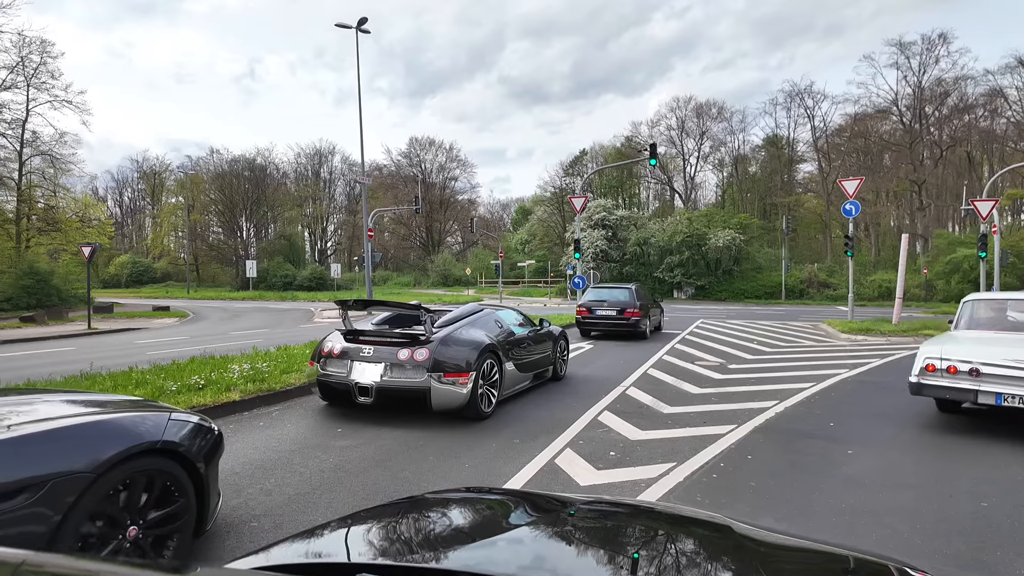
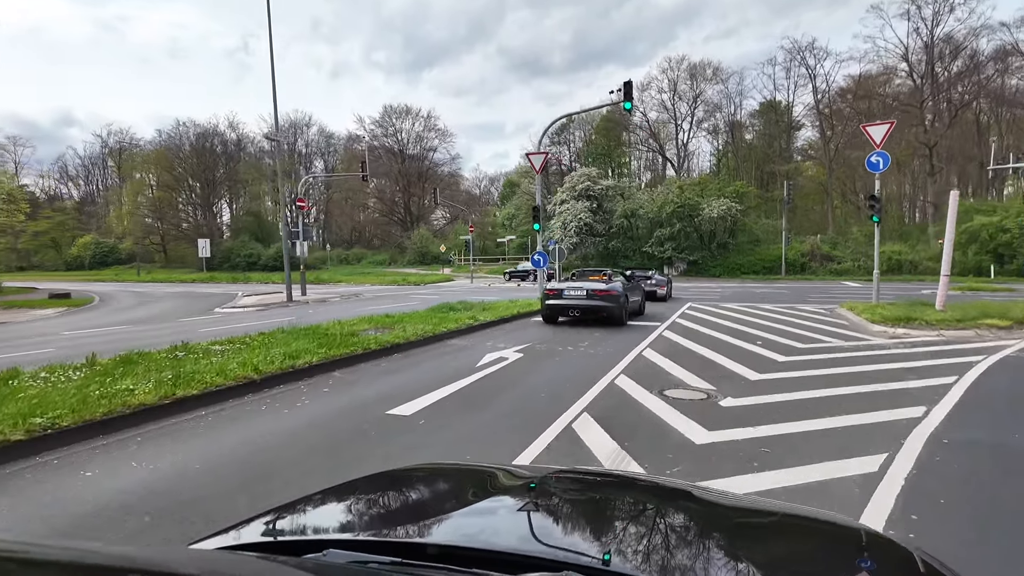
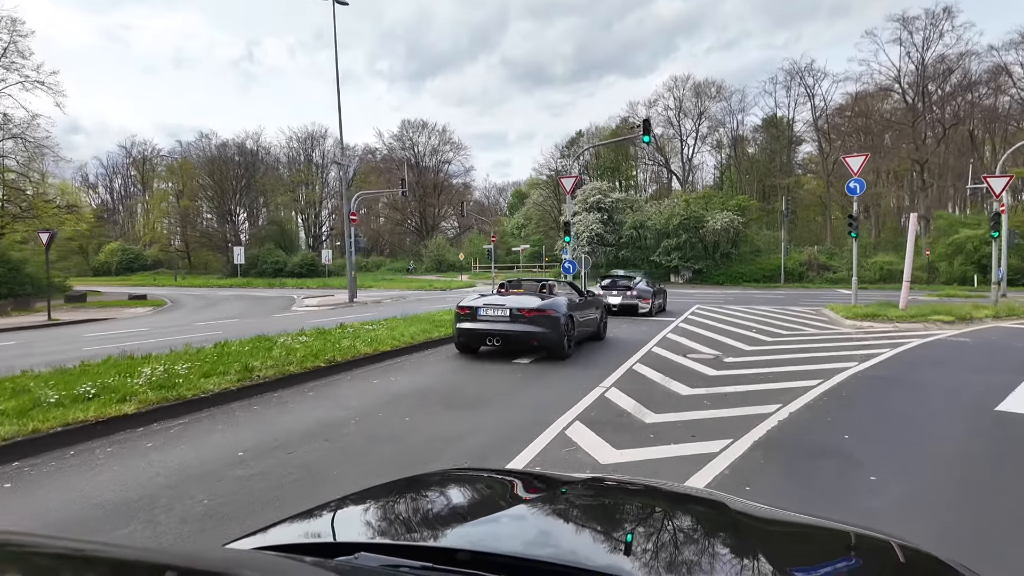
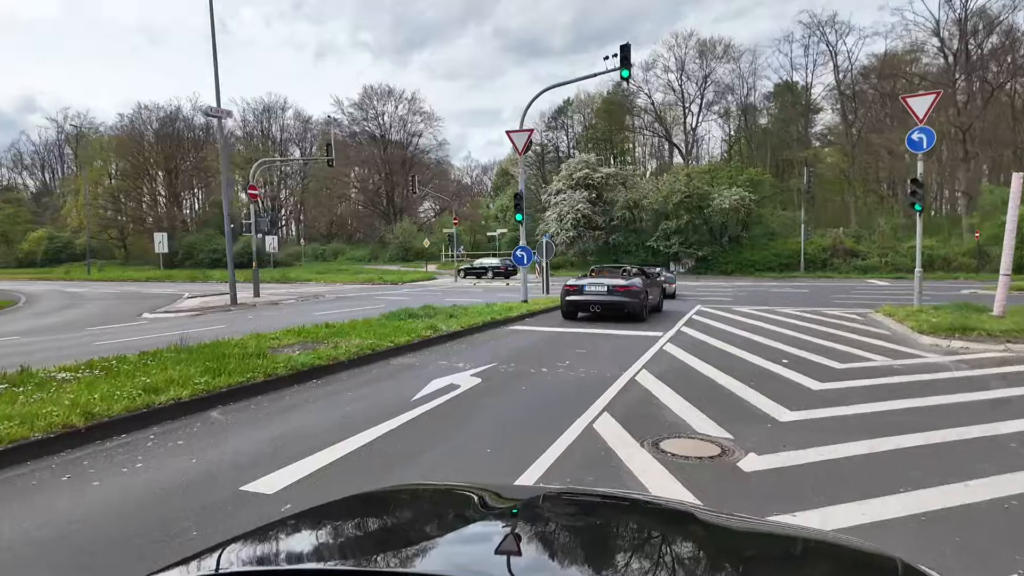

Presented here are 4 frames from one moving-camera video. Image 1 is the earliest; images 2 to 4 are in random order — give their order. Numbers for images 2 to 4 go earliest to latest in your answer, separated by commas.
3, 2, 4
